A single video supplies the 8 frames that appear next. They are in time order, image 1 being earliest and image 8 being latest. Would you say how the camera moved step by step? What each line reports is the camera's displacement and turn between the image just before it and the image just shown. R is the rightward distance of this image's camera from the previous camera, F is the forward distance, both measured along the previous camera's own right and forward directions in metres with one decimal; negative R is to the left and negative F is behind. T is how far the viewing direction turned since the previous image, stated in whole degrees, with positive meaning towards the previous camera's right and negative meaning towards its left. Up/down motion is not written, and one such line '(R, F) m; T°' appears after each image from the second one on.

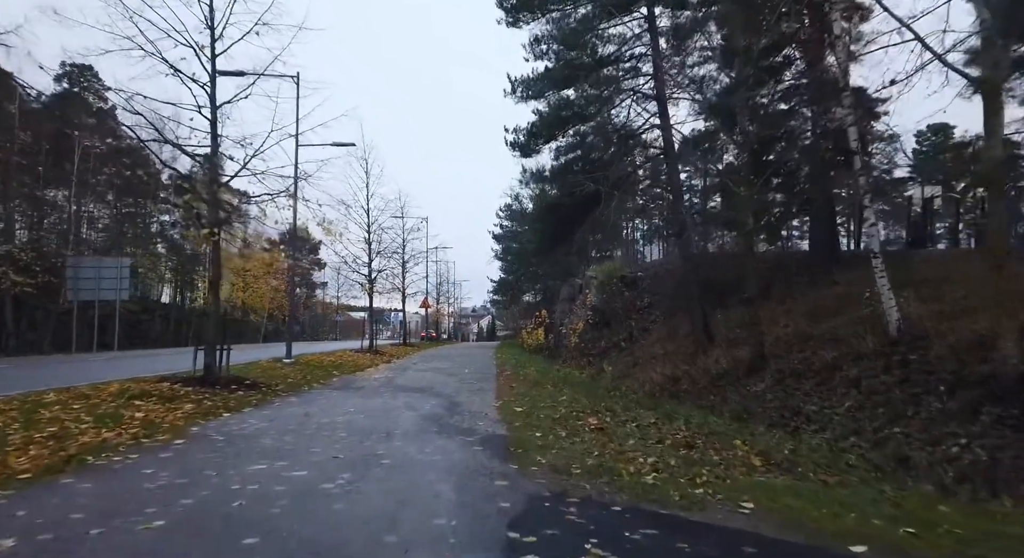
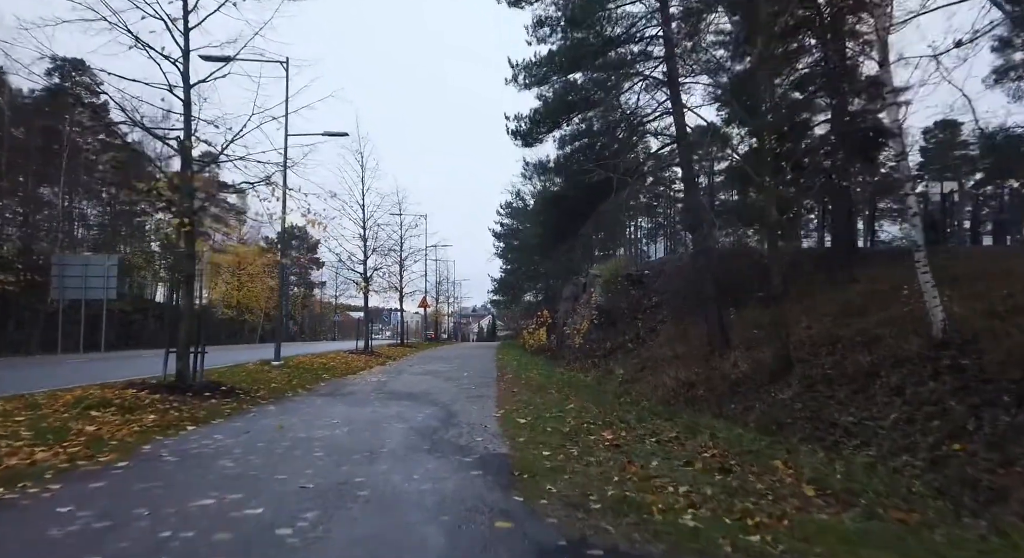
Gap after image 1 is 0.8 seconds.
(0.0, +0.9) m; 0°
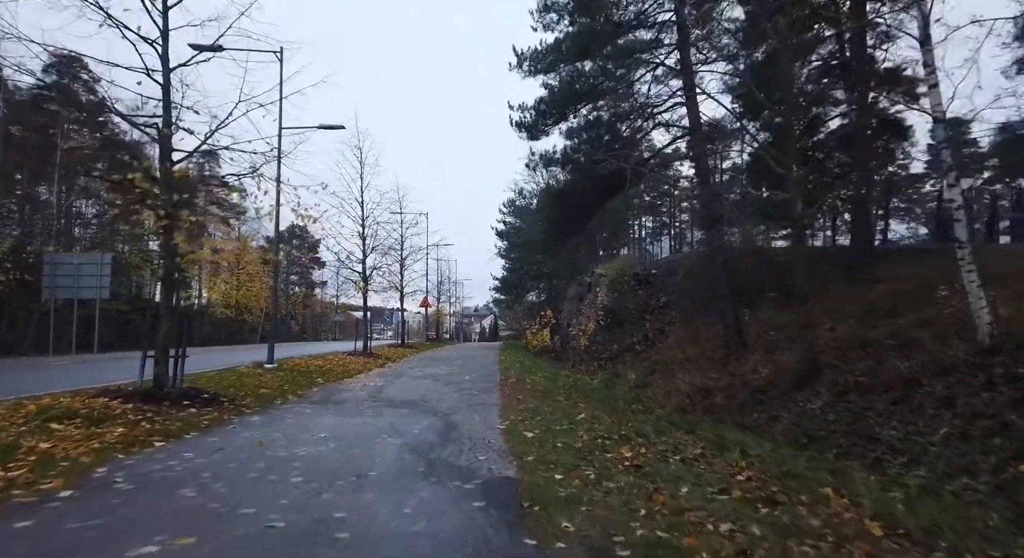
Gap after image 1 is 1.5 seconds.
(-0.1, +0.7) m; 0°
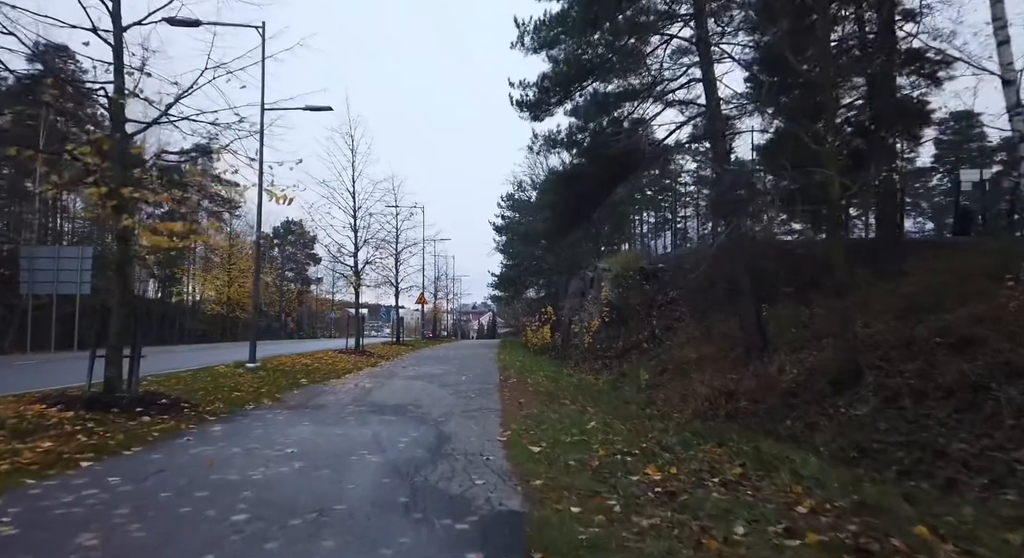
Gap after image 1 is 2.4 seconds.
(-0.1, +1.0) m; 0°
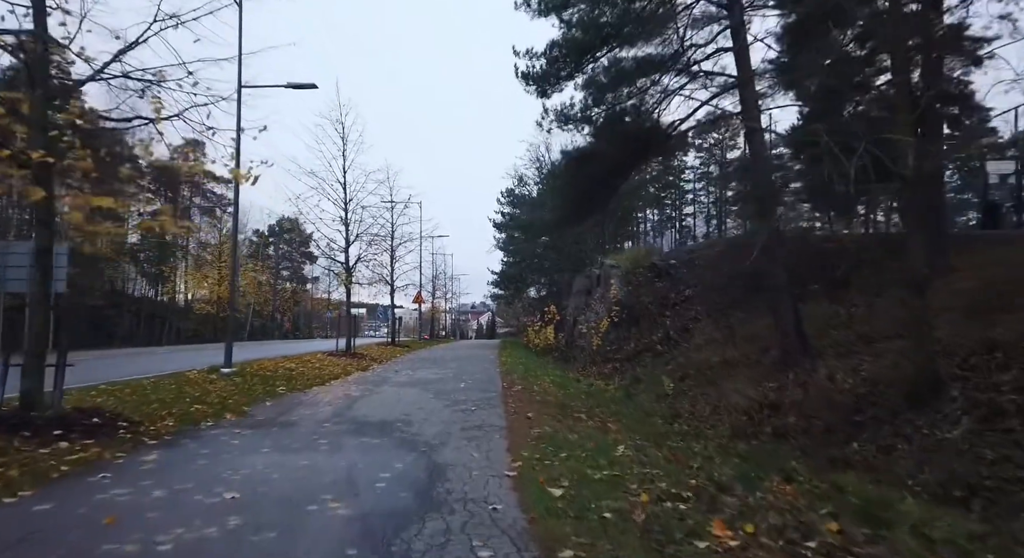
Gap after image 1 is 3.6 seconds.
(-0.1, +1.4) m; 0°
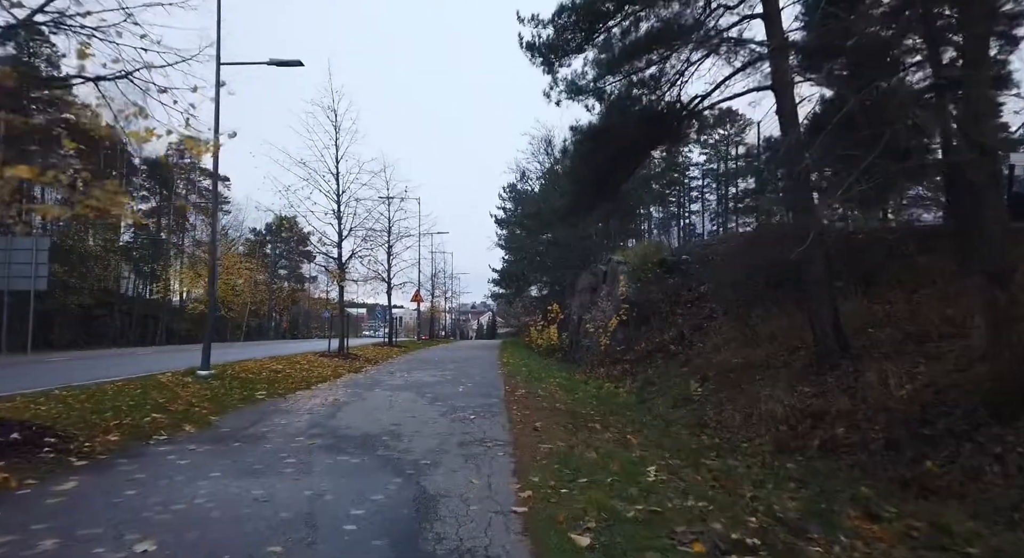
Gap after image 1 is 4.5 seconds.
(-0.1, +1.0) m; 0°
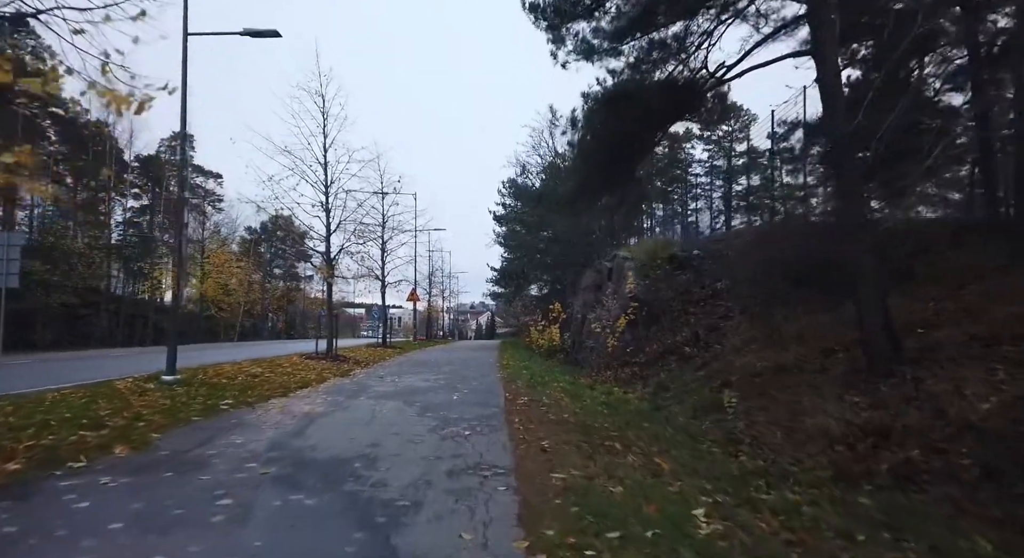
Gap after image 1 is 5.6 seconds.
(0.0, +1.2) m; 0°
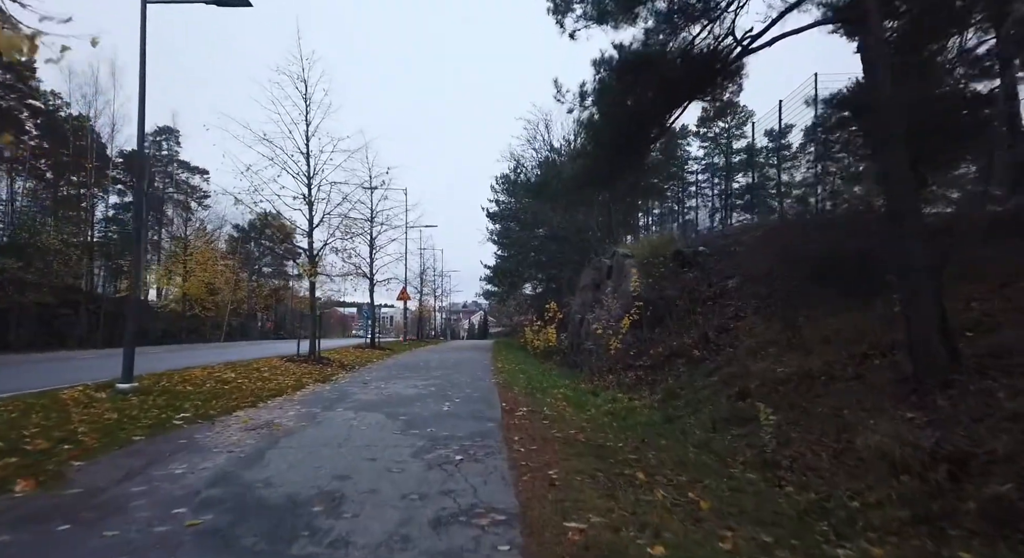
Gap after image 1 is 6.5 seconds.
(-0.1, +1.0) m; +1°
